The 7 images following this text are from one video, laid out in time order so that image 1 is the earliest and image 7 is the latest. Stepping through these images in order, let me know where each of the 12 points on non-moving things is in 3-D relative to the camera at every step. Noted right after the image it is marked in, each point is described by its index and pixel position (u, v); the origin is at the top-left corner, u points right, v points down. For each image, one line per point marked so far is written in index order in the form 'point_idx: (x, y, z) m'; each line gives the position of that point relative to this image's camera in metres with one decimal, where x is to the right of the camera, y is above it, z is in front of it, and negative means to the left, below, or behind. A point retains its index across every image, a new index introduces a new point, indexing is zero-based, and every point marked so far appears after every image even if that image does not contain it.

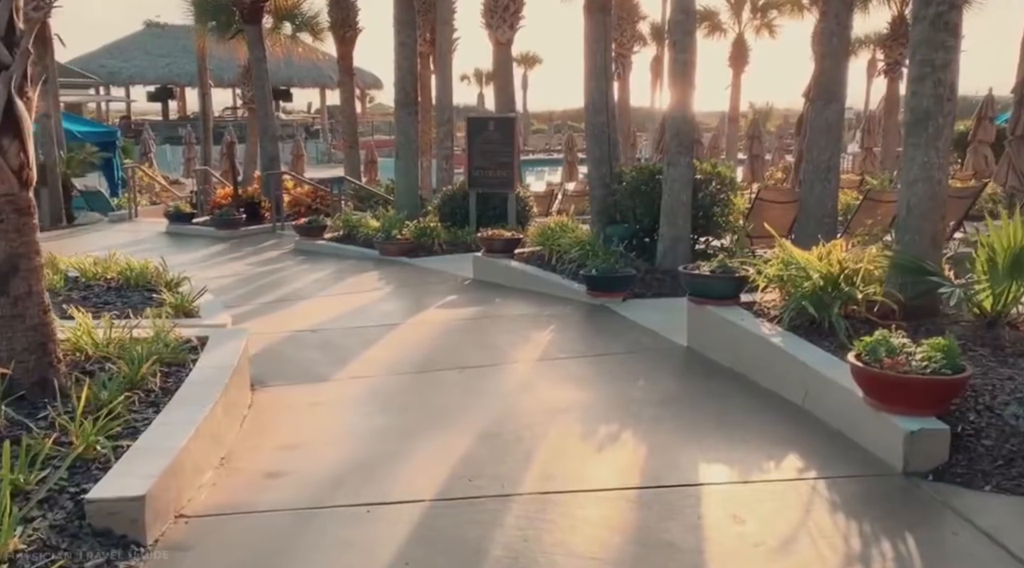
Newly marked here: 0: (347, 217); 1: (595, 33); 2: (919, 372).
0: (-2.5, +1.0, +12.8) m
1: (+0.9, +2.8, +9.4) m
2: (+1.9, -0.4, +4.0) m
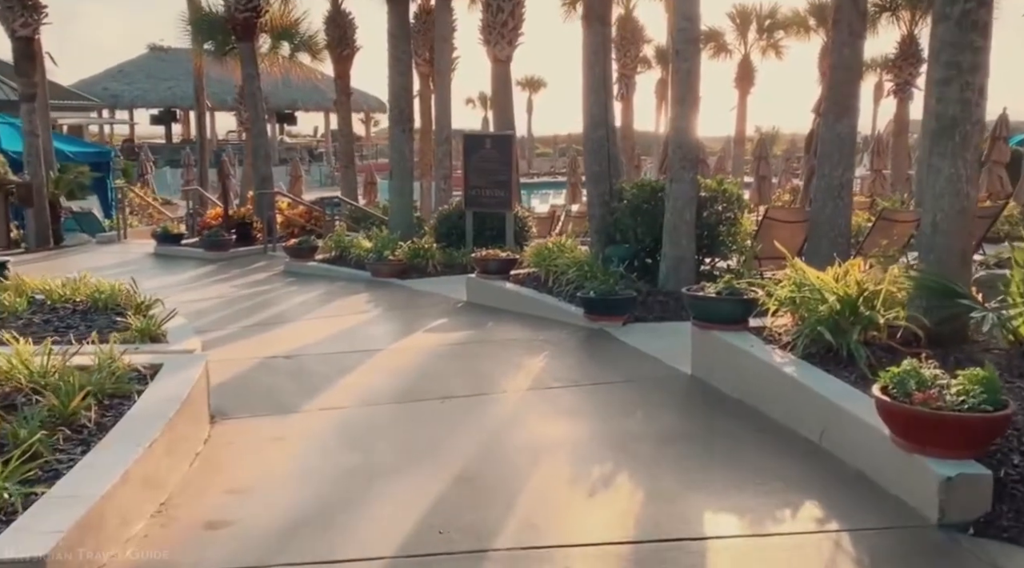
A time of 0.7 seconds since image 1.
0: (-2.5, +0.7, +12.4) m
1: (+0.9, +2.5, +9.0) m
2: (+1.8, -0.5, +3.5) m
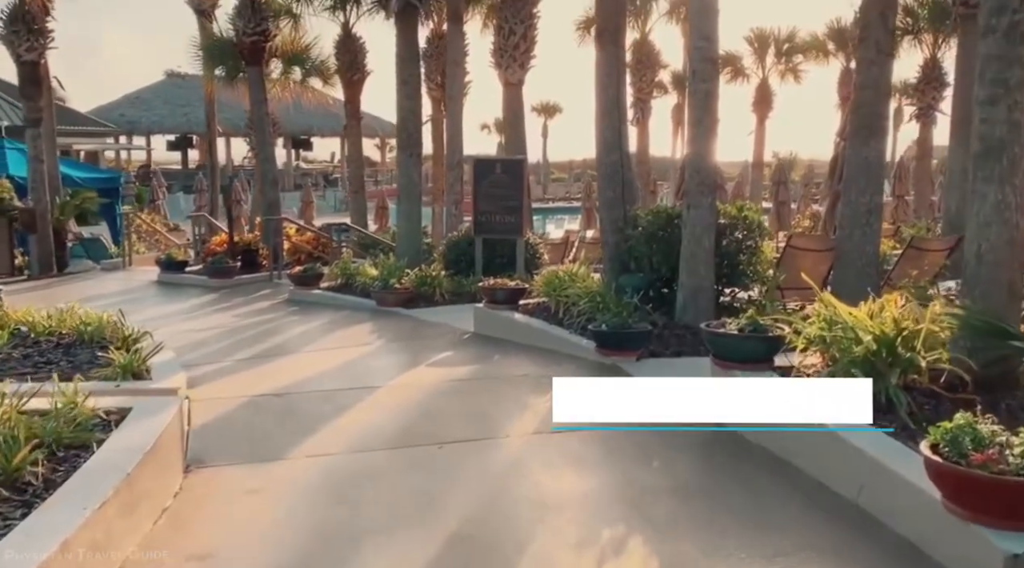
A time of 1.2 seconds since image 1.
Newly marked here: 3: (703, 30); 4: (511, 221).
0: (-2.4, +0.3, +12.0) m
1: (+1.0, +2.2, +8.6) m
2: (+1.8, -0.7, +3.0) m
3: (+1.6, +2.2, +7.3) m
4: (0.0, +0.9, +11.4) m
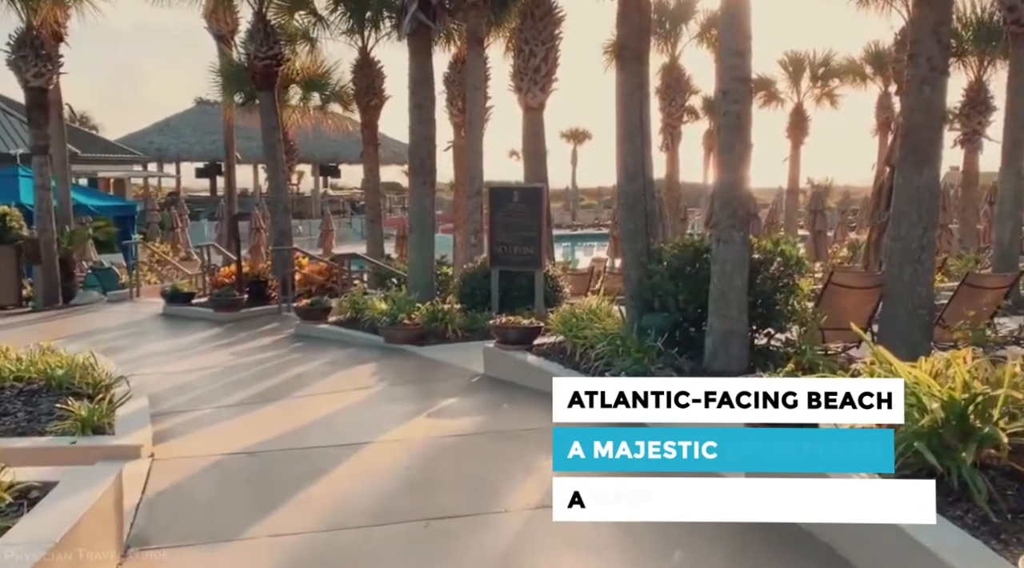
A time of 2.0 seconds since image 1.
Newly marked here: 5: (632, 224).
0: (-2.1, -0.2, +11.4) m
1: (+1.1, +1.8, +7.9) m
2: (+1.7, -0.9, +2.2) m
3: (+1.7, +1.8, +6.6) m
4: (+0.2, +0.4, +10.7) m
5: (+1.1, +0.6, +8.0) m
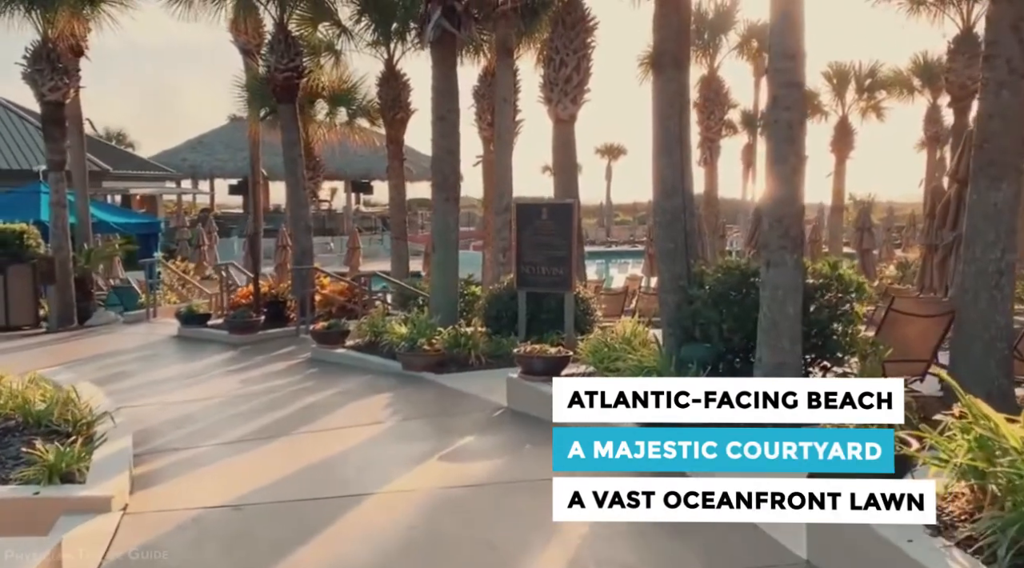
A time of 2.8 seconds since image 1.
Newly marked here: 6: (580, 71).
0: (-1.8, -0.5, +10.8) m
1: (+1.3, +1.6, +7.2) m
2: (+1.7, -1.0, +1.5) m
3: (+1.9, +1.6, +5.8) m
4: (+0.5, +0.1, +10.0) m
5: (+1.4, +0.3, +7.2) m
6: (+1.0, +3.1, +12.5) m
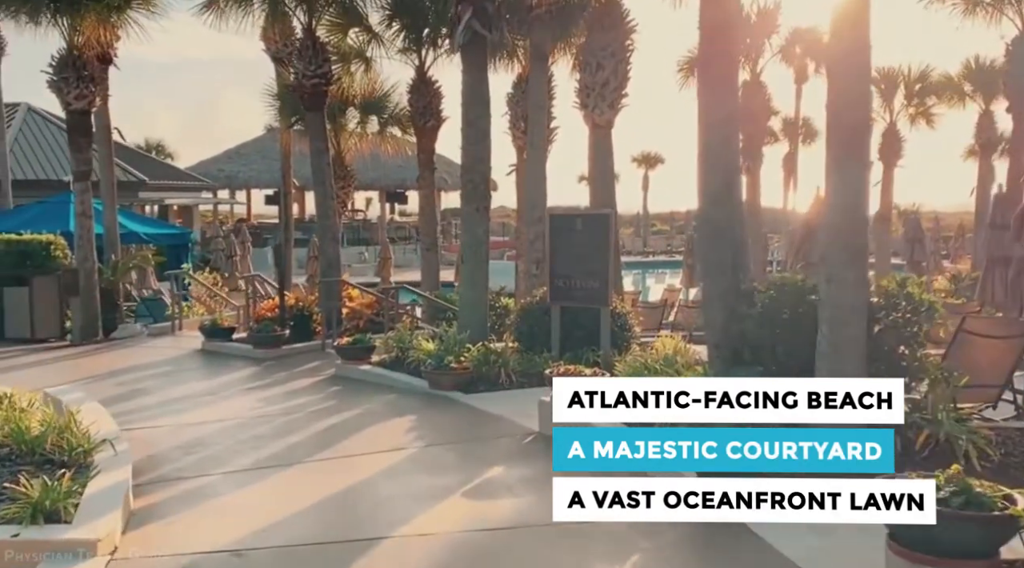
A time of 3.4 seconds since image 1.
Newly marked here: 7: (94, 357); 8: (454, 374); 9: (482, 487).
0: (-1.4, -0.6, +10.3) m
1: (+1.6, +1.5, +6.7) m
2: (+1.7, -1.1, +0.9) m
3: (+2.1, +1.5, +5.3) m
4: (+0.9, 0.0, +9.4) m
5: (+1.6, +0.2, +6.7) m
6: (+1.5, +3.0, +11.9) m
7: (-5.6, -1.0, +11.4) m
8: (-0.6, -0.9, +8.8) m
9: (-0.2, -1.4, +5.5) m
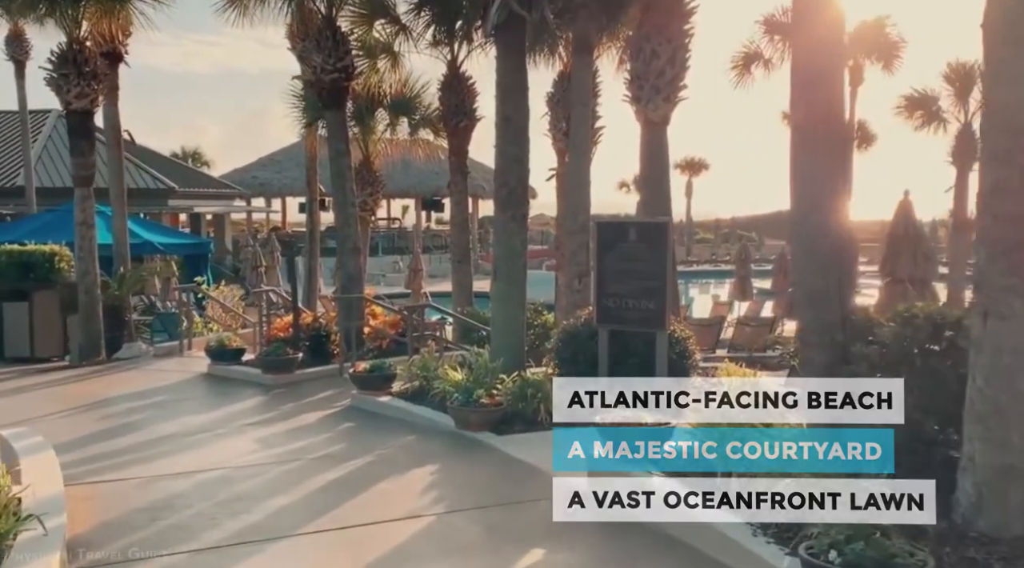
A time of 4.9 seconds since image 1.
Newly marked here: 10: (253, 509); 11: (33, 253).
0: (-0.9, -0.8, +9.0) m
1: (+1.9, +1.3, +5.3) m
2: (+1.7, -1.2, -0.5) m
3: (+2.3, +1.4, +3.8) m
4: (+1.3, -0.2, +8.1) m
5: (+1.9, 0.0, +5.3) m
6: (+2.0, +2.7, +10.6) m
7: (-5.1, -1.2, +10.3) m
8: (-0.2, -1.1, +7.4) m
9: (0.0, -1.5, +4.2) m
10: (-1.7, -1.5, +5.5) m
11: (-6.9, +0.4, +12.2) m
